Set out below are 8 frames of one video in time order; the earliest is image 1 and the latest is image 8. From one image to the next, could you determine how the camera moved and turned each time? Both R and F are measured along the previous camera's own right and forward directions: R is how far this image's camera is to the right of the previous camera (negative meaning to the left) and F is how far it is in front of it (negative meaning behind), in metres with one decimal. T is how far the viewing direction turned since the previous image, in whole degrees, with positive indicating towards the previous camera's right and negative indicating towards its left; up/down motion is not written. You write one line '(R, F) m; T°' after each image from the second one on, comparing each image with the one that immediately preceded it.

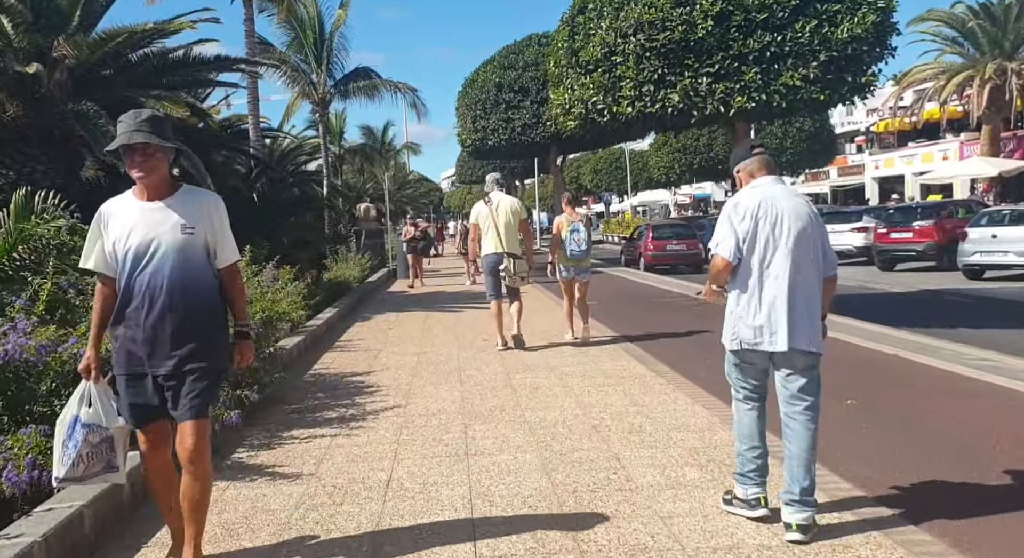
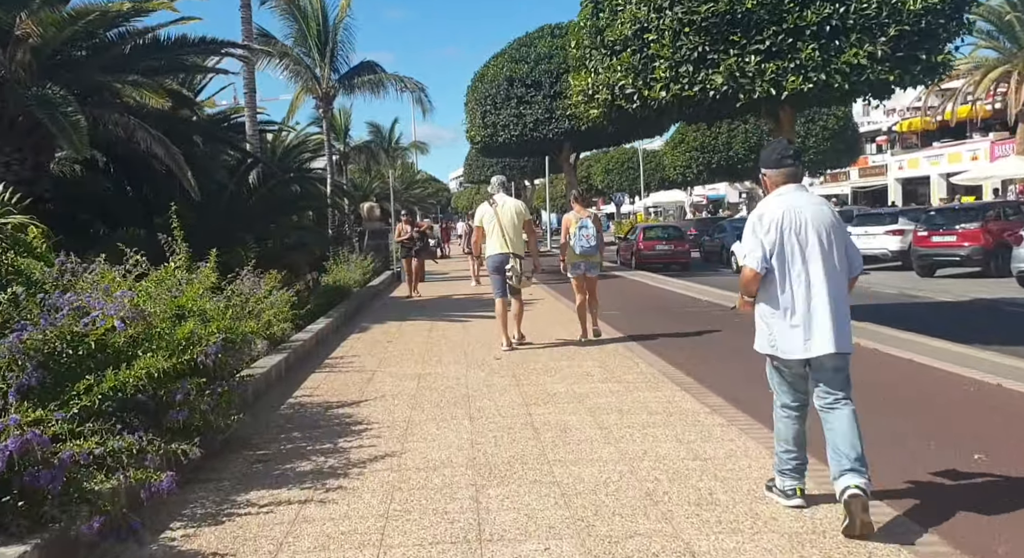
(-0.1, +1.3) m; -1°
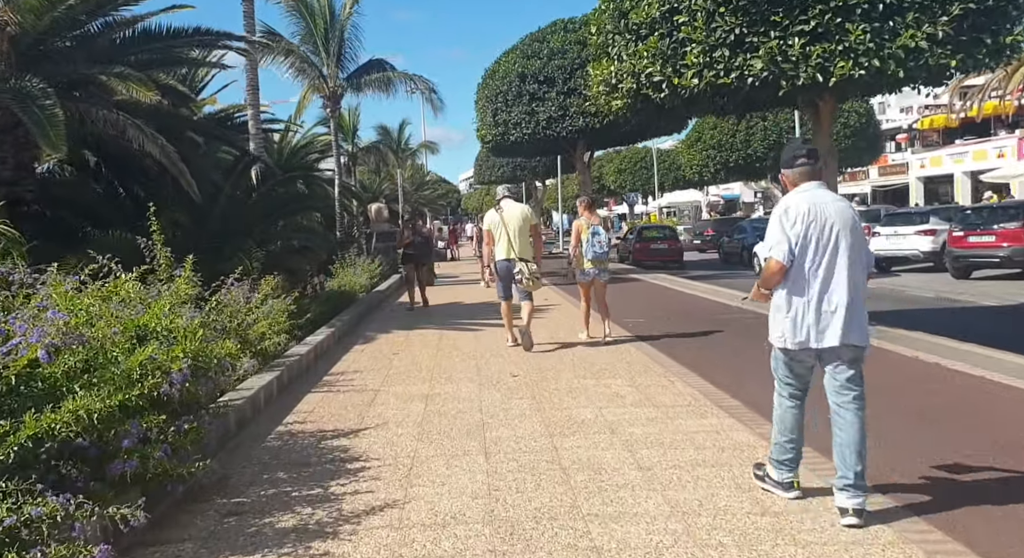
(-0.1, +0.9) m; -1°
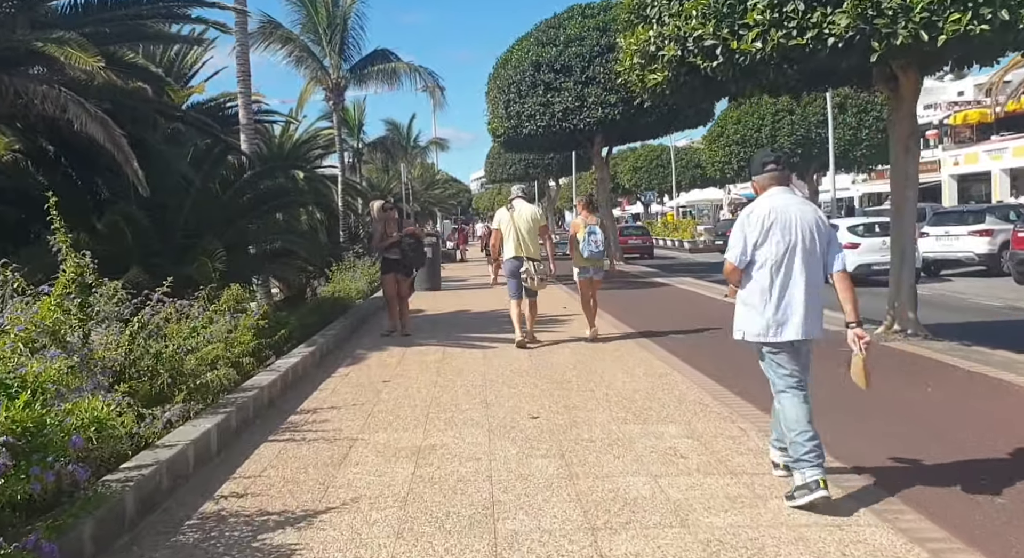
(-0.1, +1.7) m; -1°
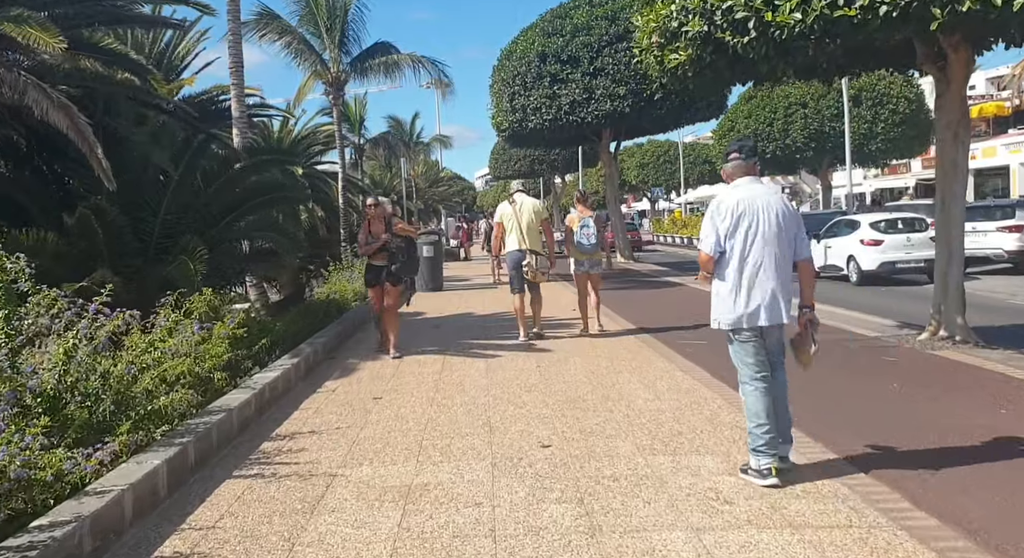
(0.0, +0.8) m; 0°
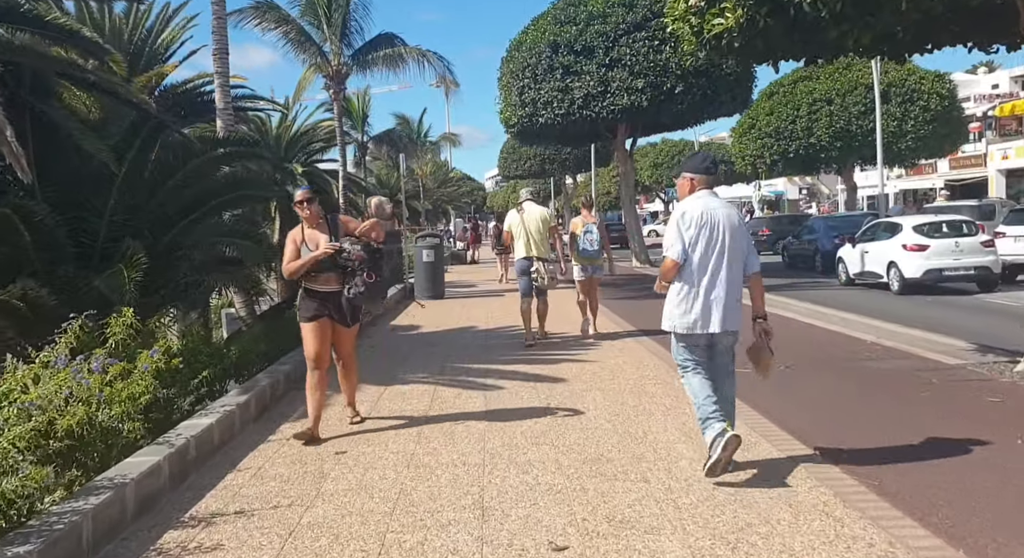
(0.0, +1.5) m; -1°
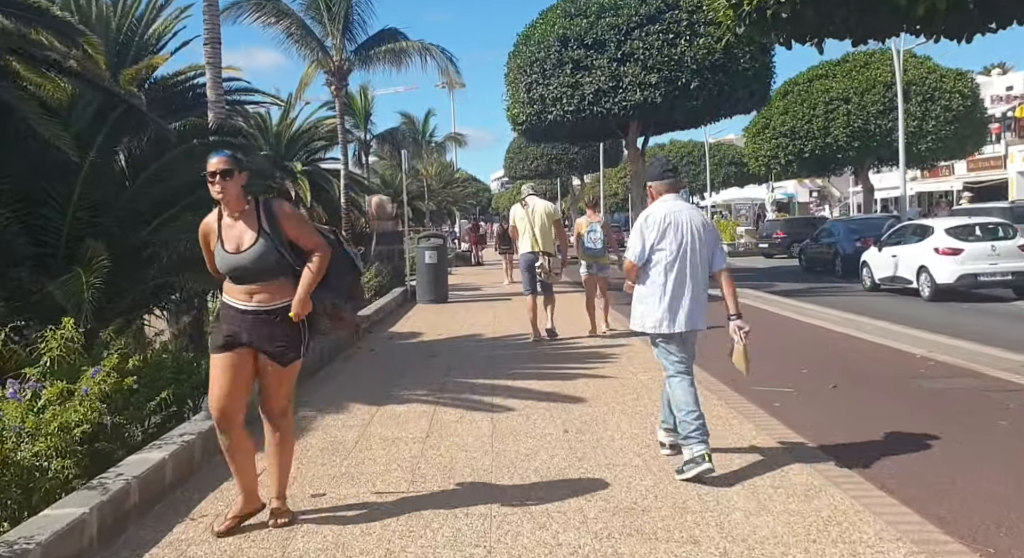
(0.0, +0.9) m; 0°
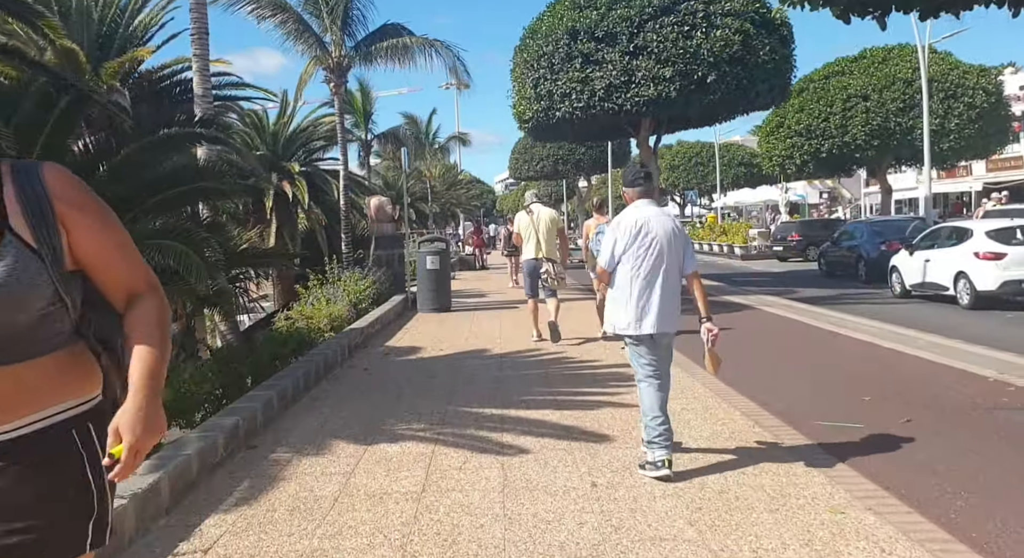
(-0.1, +1.0) m; 0°
